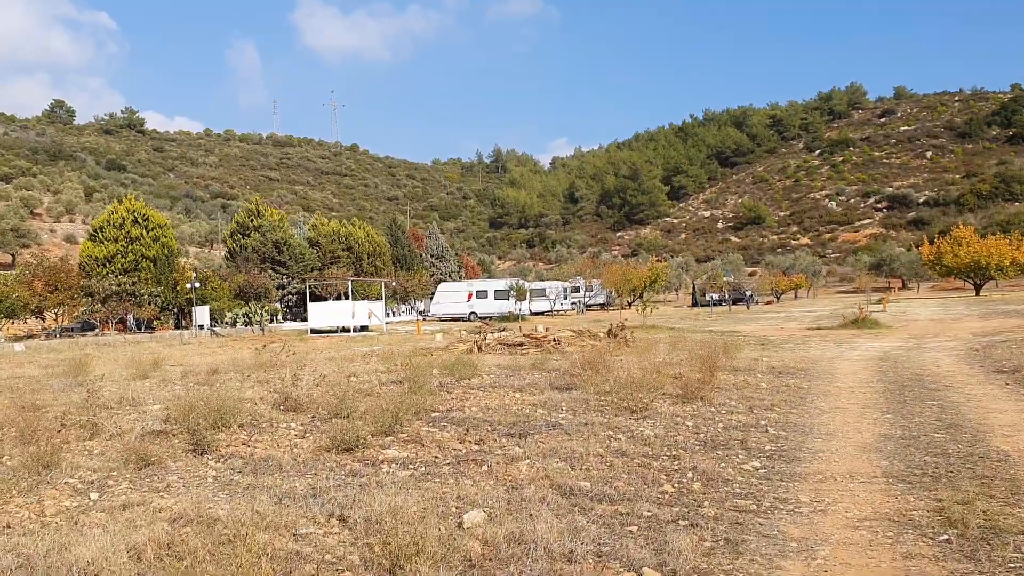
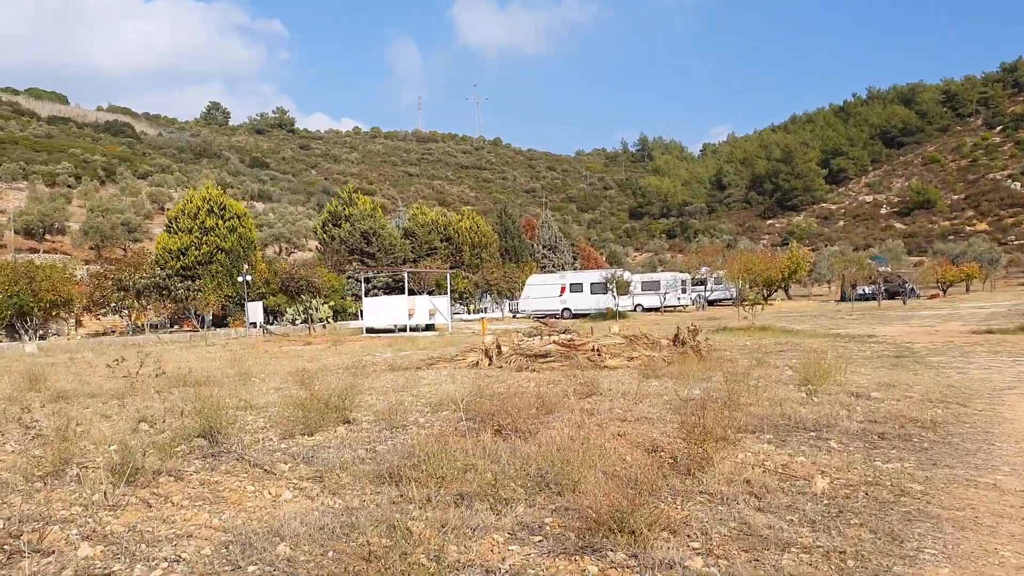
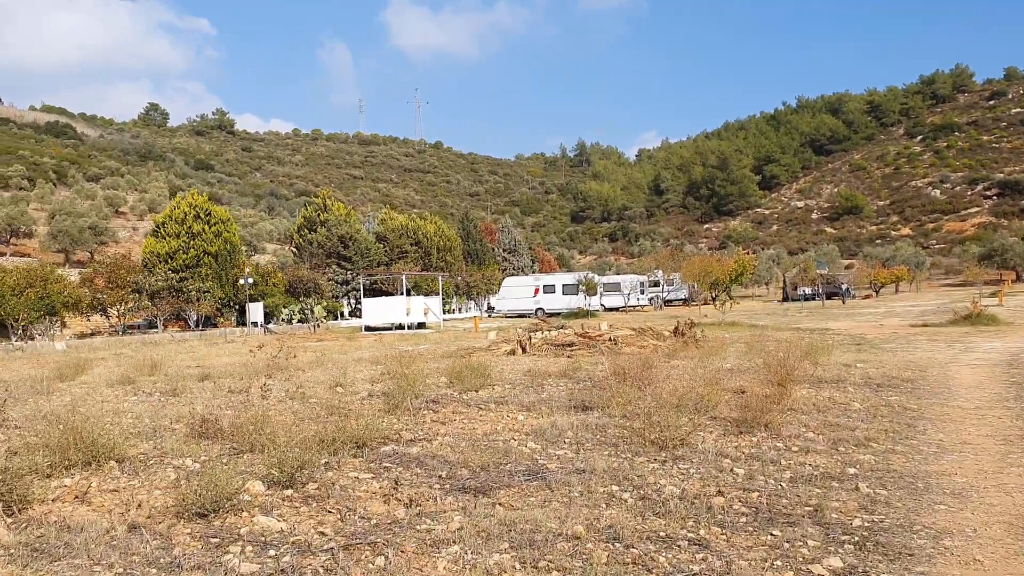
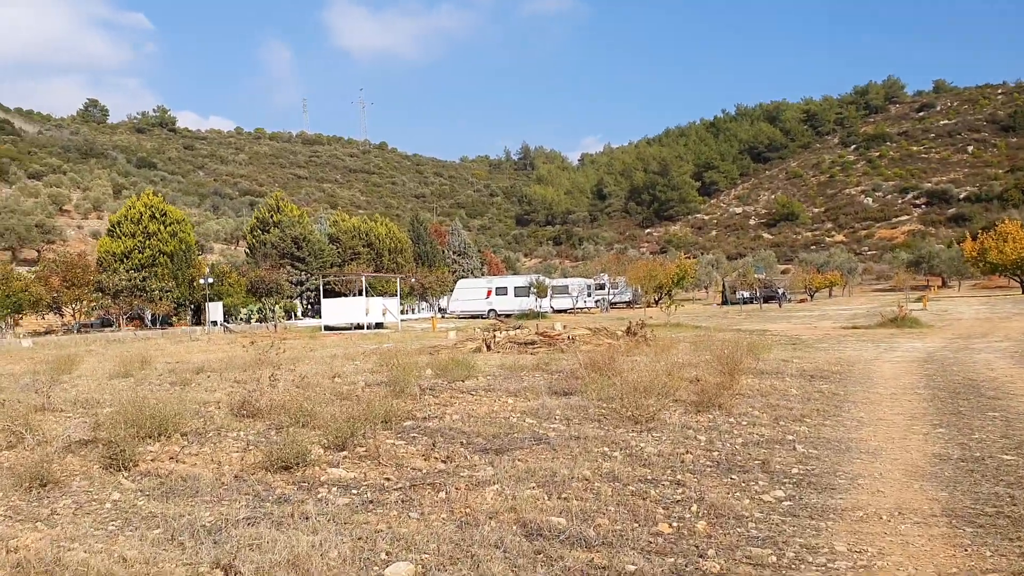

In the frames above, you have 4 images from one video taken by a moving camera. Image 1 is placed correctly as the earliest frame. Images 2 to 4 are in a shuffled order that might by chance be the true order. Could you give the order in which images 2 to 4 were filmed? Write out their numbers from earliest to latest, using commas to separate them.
4, 3, 2
